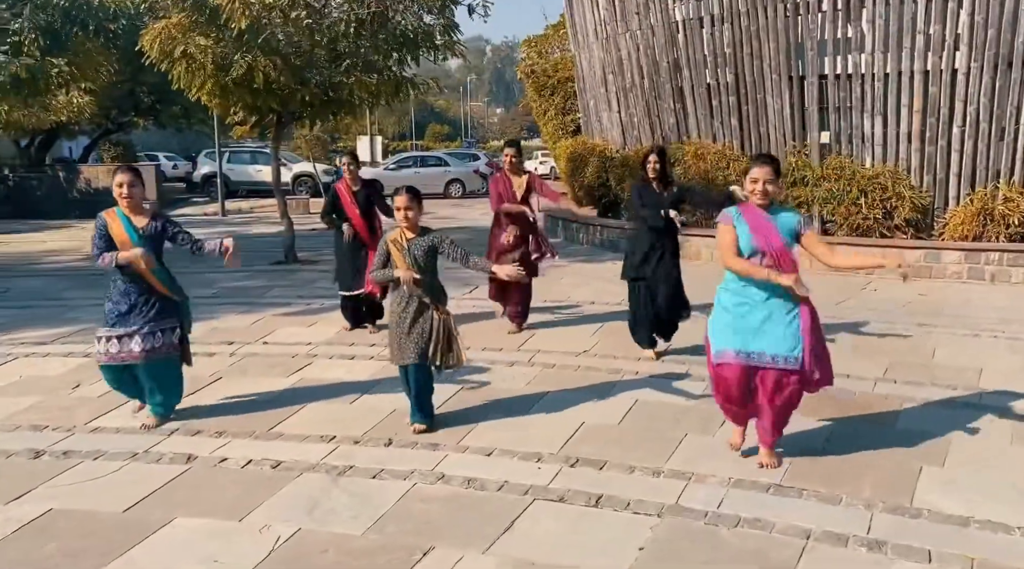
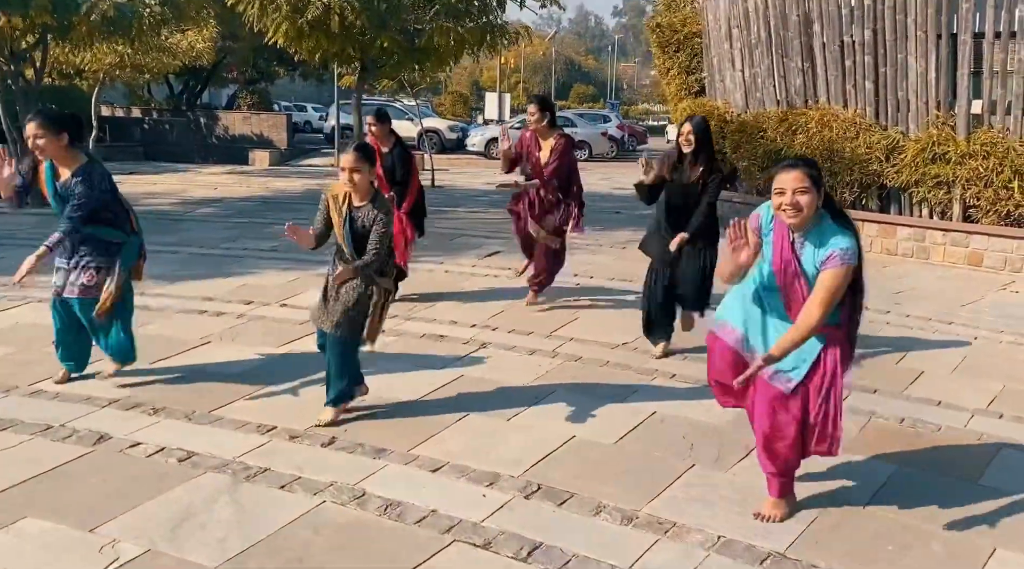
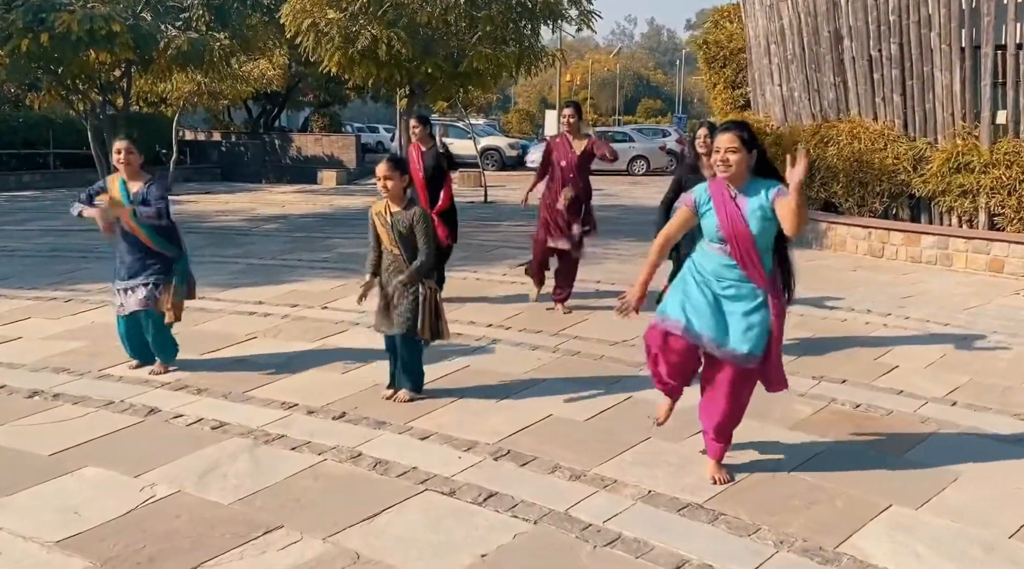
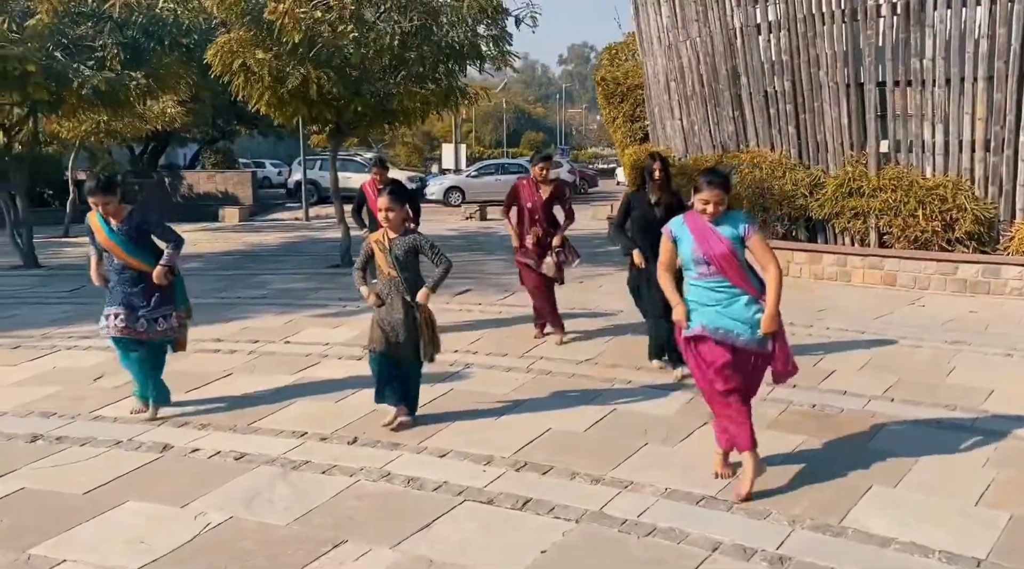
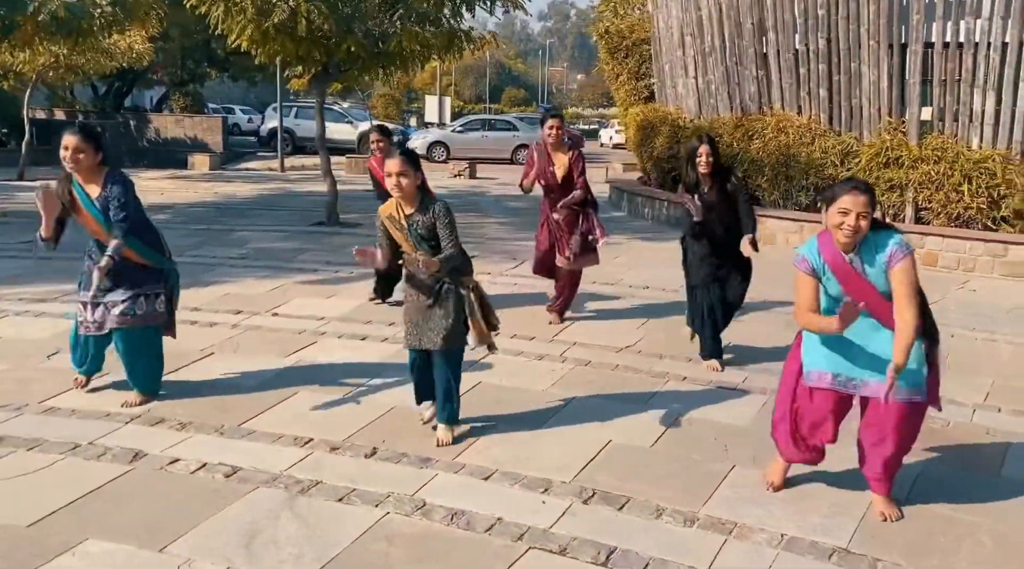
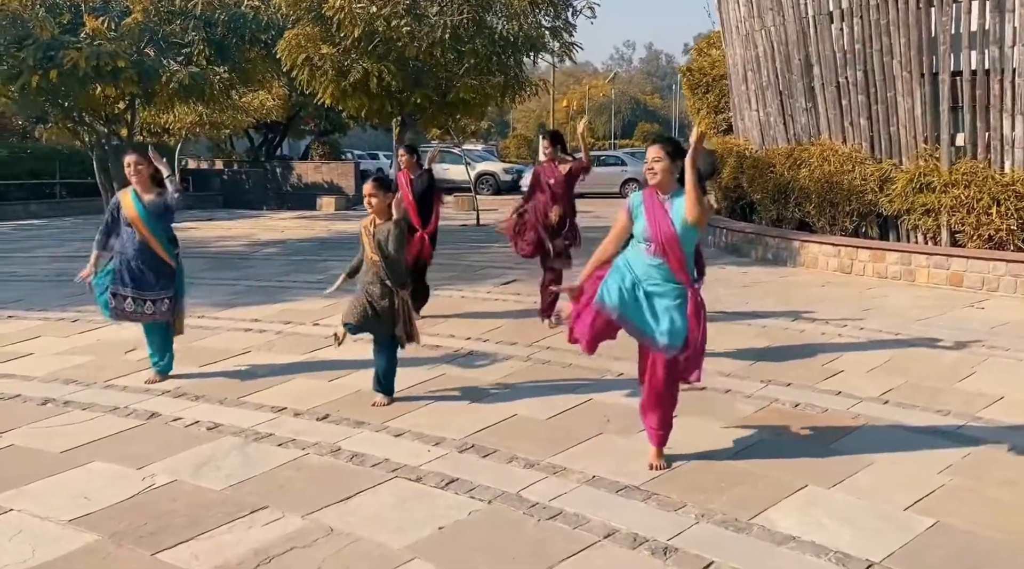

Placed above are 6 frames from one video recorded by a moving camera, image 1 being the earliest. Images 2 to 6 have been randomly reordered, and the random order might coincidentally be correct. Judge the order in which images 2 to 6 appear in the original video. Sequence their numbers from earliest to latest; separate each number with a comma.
4, 6, 3, 2, 5
